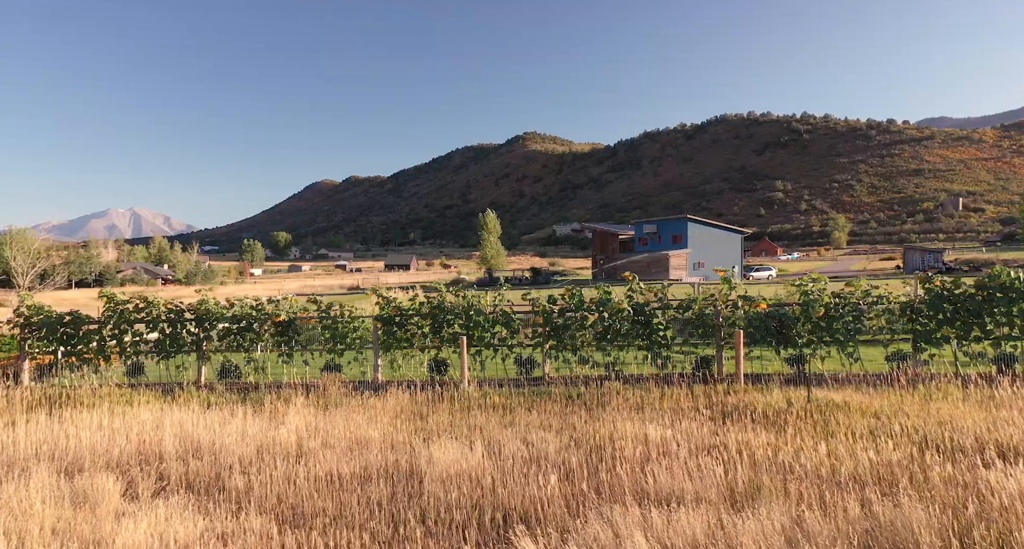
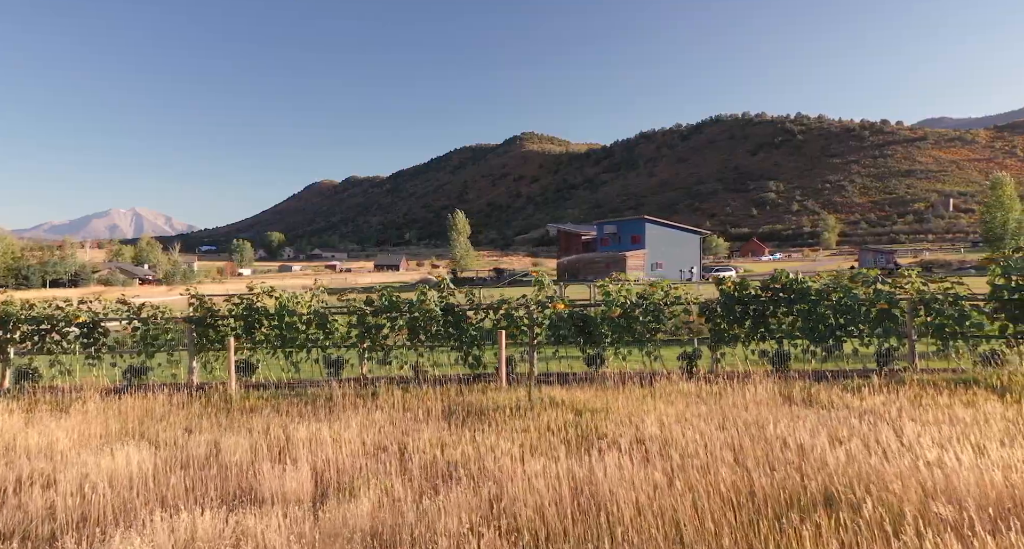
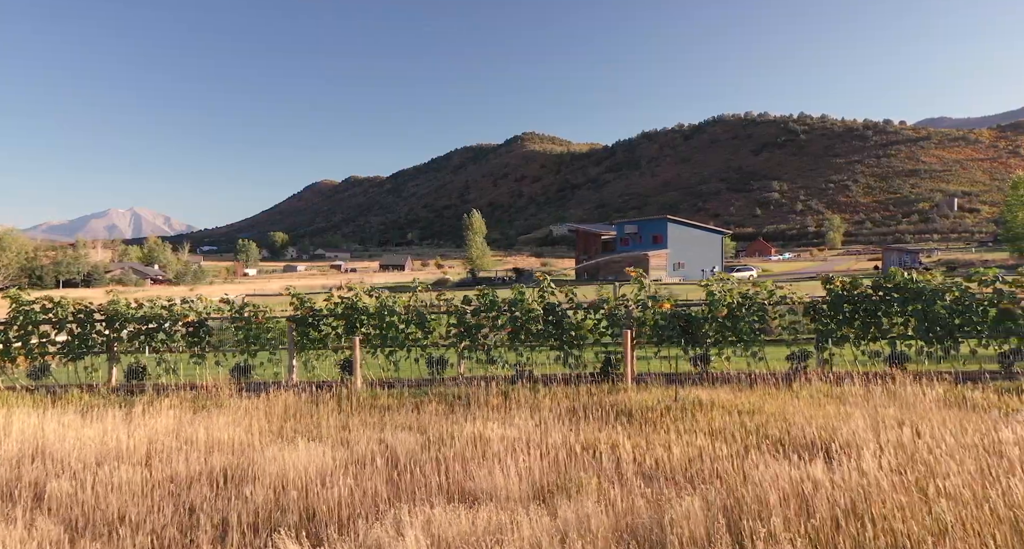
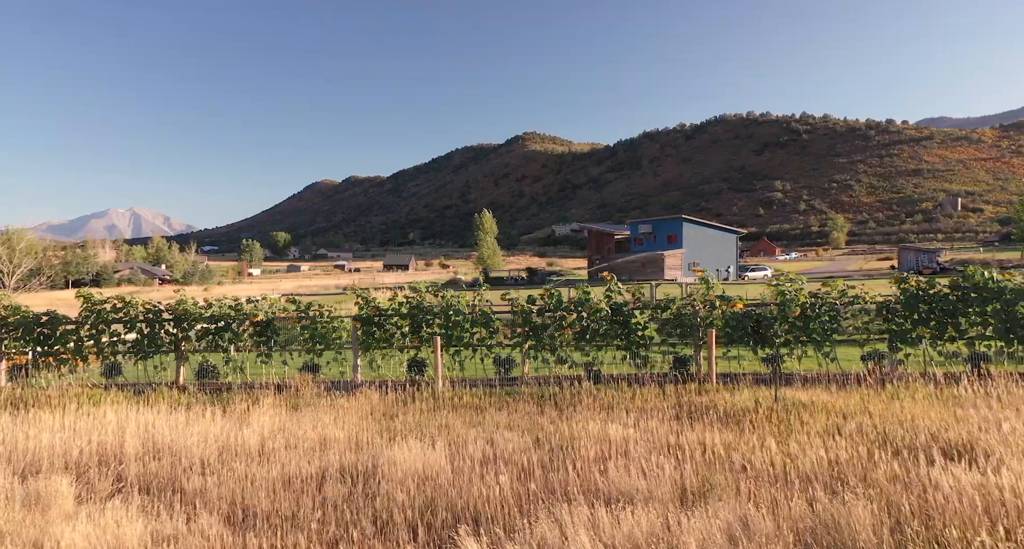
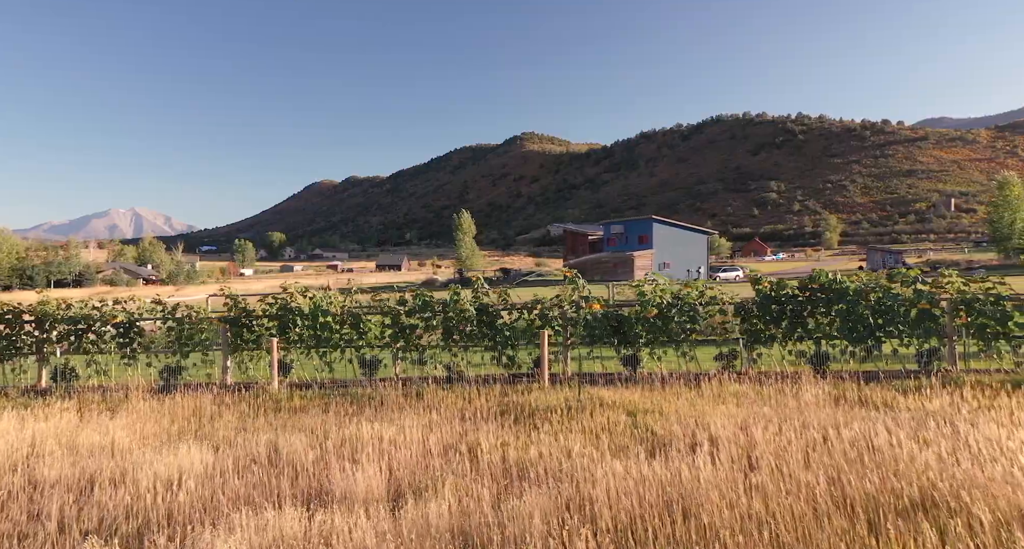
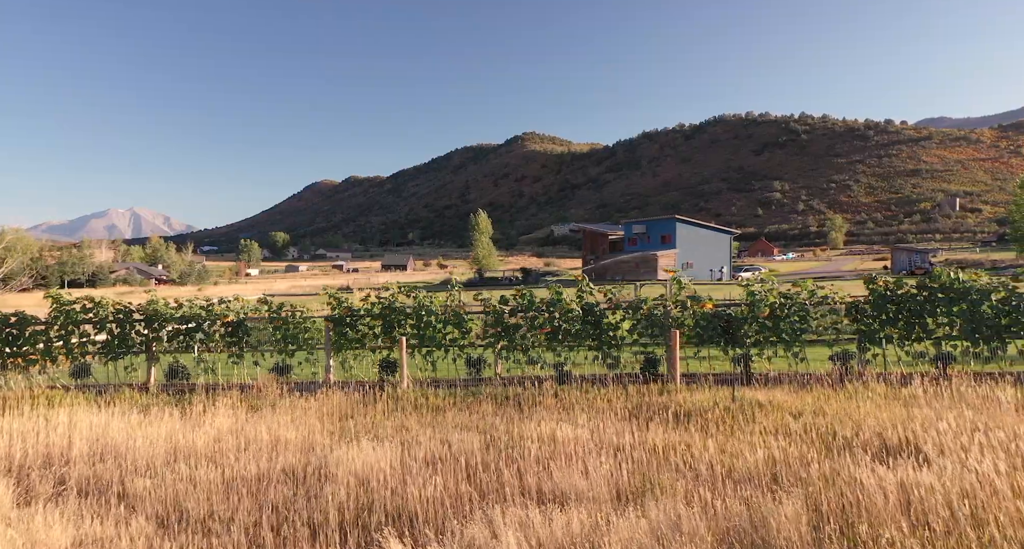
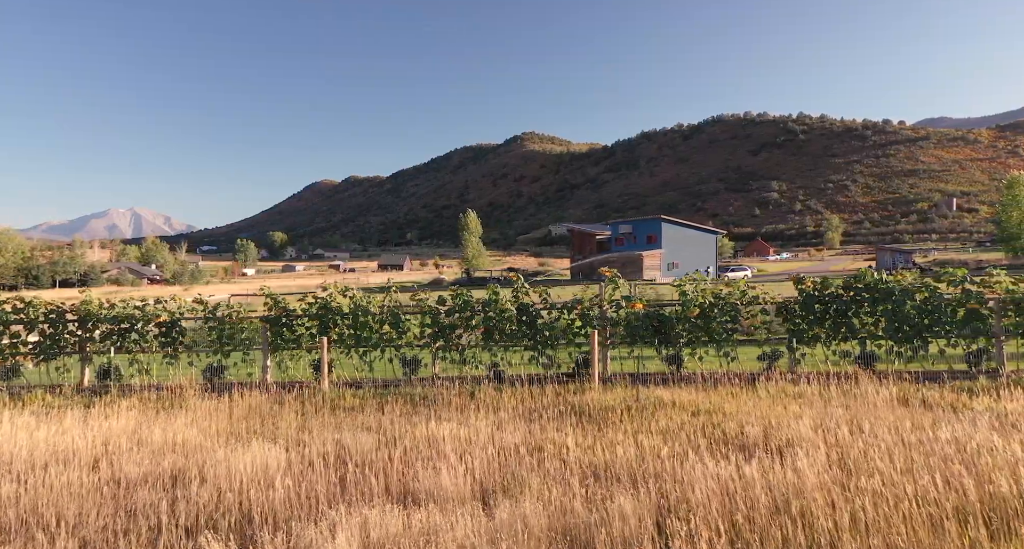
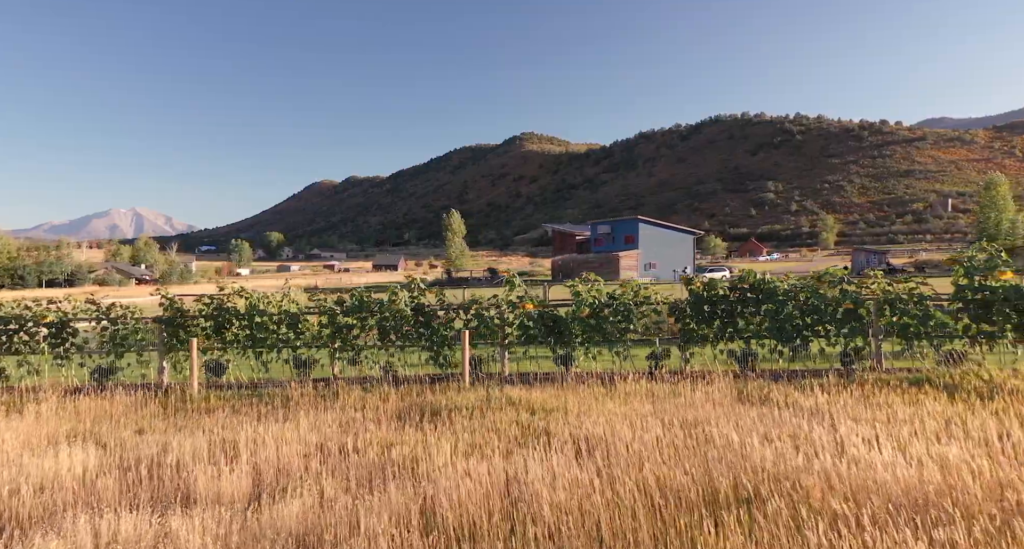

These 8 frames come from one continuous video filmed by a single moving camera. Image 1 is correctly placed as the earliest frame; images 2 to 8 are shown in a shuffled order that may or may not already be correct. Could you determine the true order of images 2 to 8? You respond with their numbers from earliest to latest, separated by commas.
4, 6, 3, 7, 5, 2, 8
